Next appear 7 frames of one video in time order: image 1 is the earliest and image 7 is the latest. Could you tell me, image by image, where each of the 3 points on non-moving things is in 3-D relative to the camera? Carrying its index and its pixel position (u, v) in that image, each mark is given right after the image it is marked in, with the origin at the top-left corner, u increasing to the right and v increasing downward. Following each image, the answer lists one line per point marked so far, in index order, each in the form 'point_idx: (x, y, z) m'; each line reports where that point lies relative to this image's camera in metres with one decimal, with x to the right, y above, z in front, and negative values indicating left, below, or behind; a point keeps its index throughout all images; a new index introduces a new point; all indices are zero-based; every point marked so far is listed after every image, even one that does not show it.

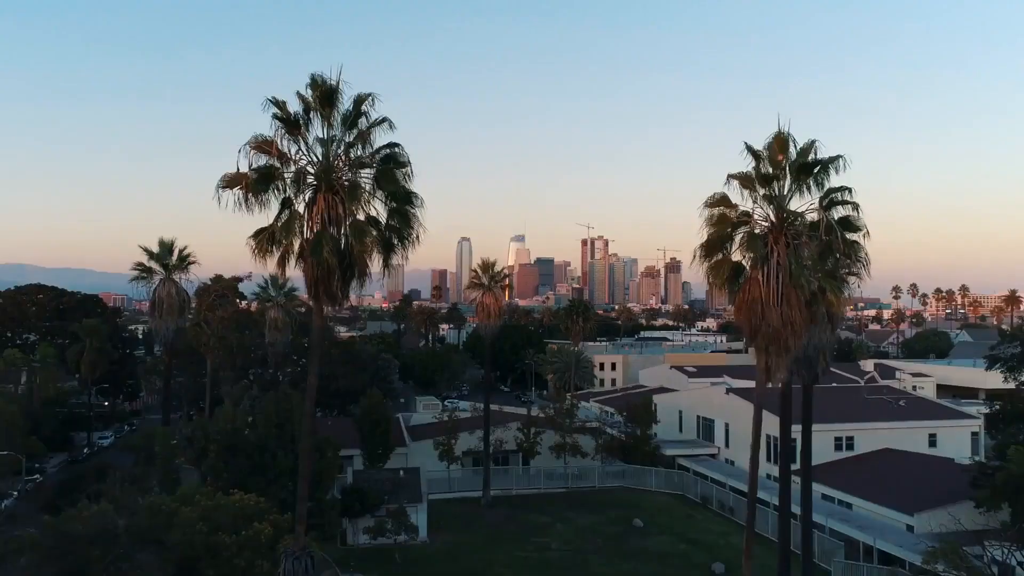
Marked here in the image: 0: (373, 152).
0: (-2.0, +1.9, +10.7) m
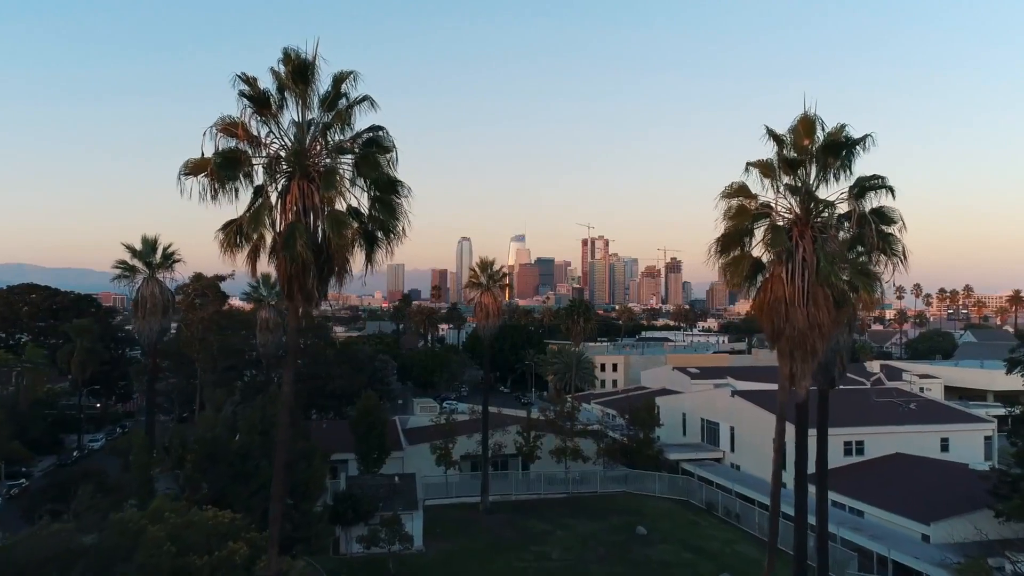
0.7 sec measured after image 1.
0: (-2.0, +1.9, +9.7) m
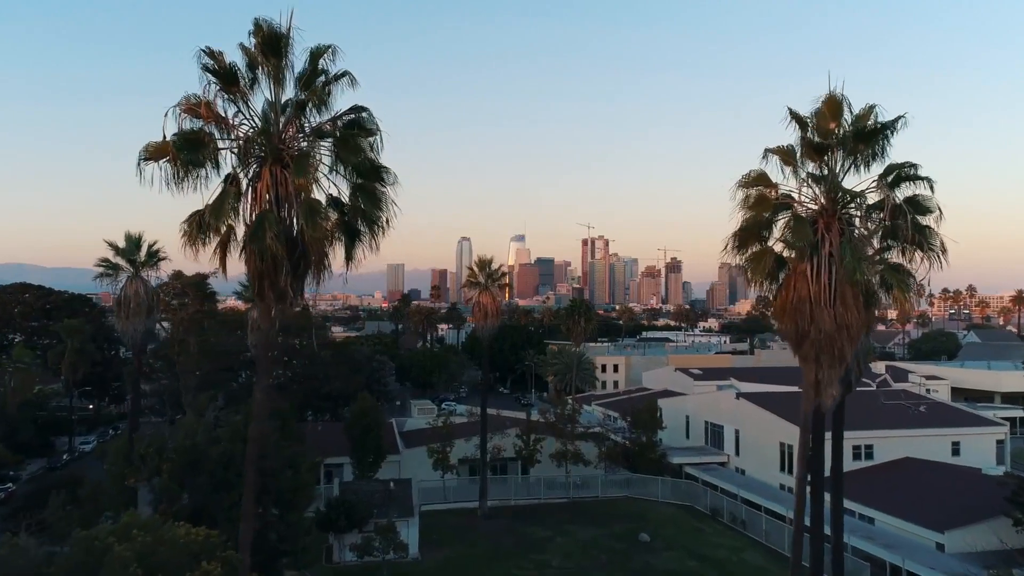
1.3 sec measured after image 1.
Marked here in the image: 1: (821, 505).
0: (-2.0, +1.9, +8.8) m
1: (+5.4, -3.8, +13.8) m
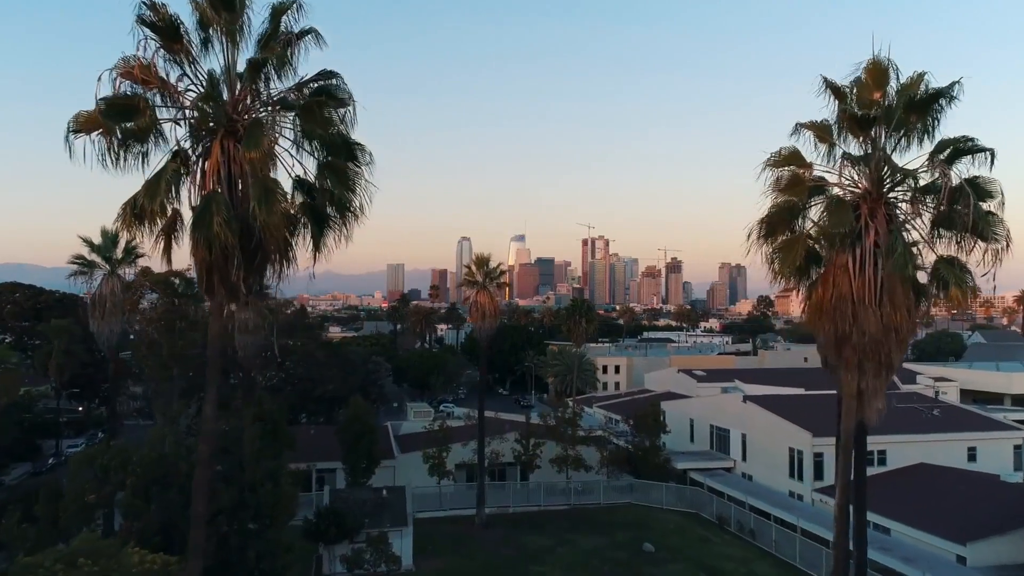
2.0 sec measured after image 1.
0: (-2.1, +2.0, +7.6) m
1: (+5.4, -3.8, +12.6) m
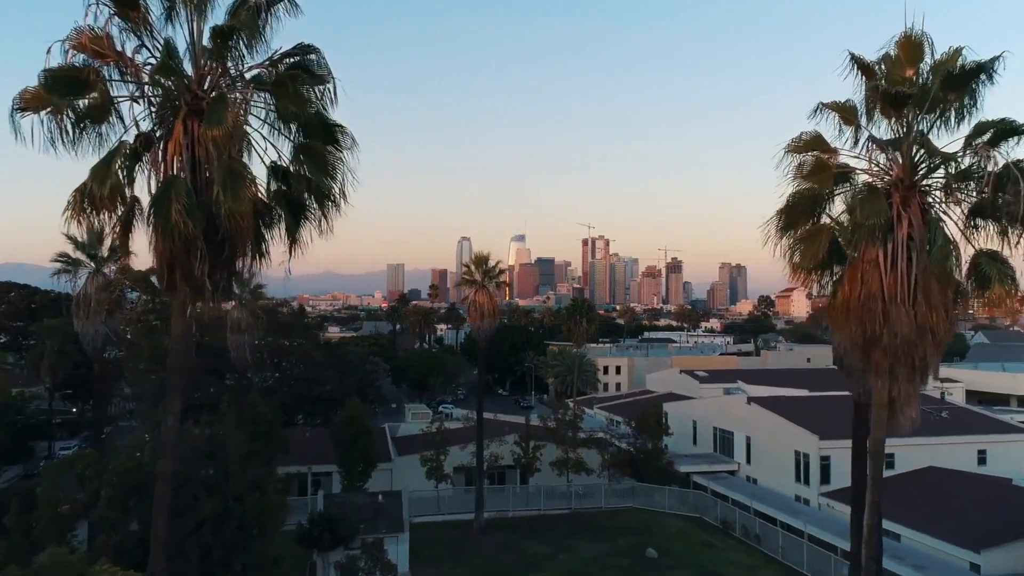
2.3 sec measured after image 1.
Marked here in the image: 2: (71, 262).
0: (-2.1, +2.0, +7.0) m
1: (+5.4, -3.8, +11.9) m
2: (-11.2, +0.7, +19.9) m
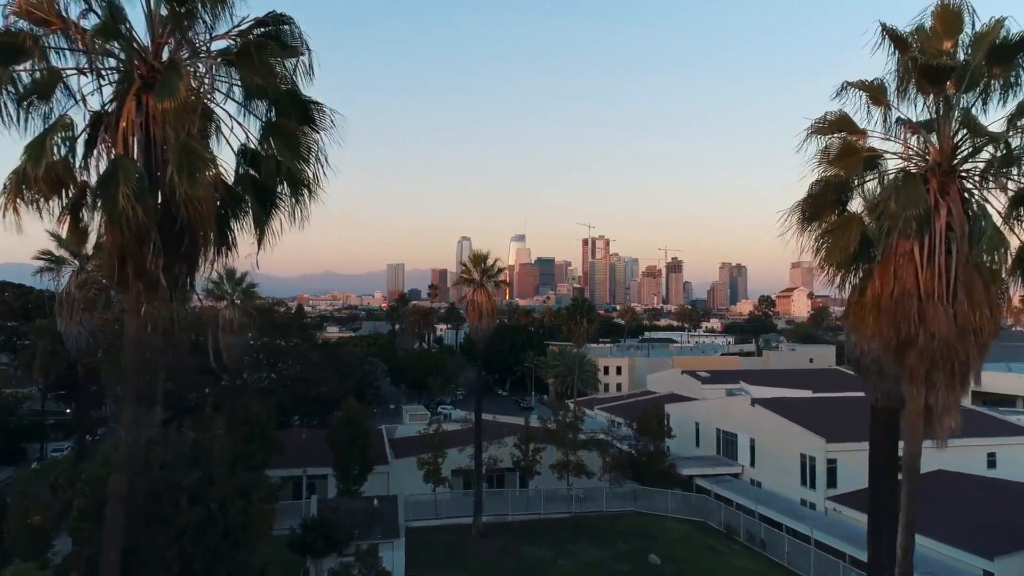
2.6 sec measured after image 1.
0: (-2.1, +2.0, +6.3) m
1: (+5.3, -3.7, +11.3) m
2: (-11.2, +0.7, +19.2) m
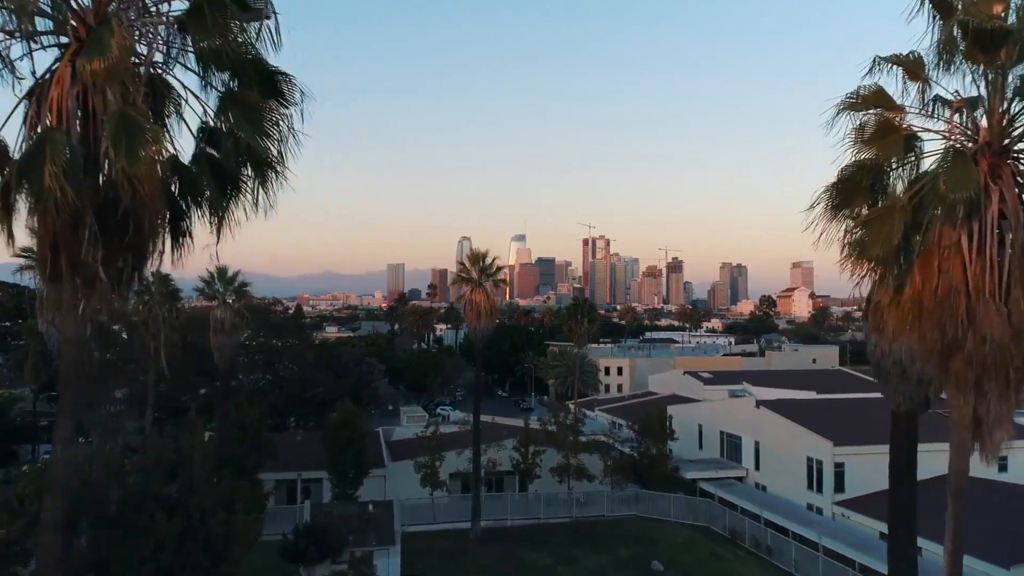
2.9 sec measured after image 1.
0: (-2.2, +2.1, +5.6) m
1: (+5.3, -3.7, +10.6) m
2: (-11.3, +0.7, +18.5) m
